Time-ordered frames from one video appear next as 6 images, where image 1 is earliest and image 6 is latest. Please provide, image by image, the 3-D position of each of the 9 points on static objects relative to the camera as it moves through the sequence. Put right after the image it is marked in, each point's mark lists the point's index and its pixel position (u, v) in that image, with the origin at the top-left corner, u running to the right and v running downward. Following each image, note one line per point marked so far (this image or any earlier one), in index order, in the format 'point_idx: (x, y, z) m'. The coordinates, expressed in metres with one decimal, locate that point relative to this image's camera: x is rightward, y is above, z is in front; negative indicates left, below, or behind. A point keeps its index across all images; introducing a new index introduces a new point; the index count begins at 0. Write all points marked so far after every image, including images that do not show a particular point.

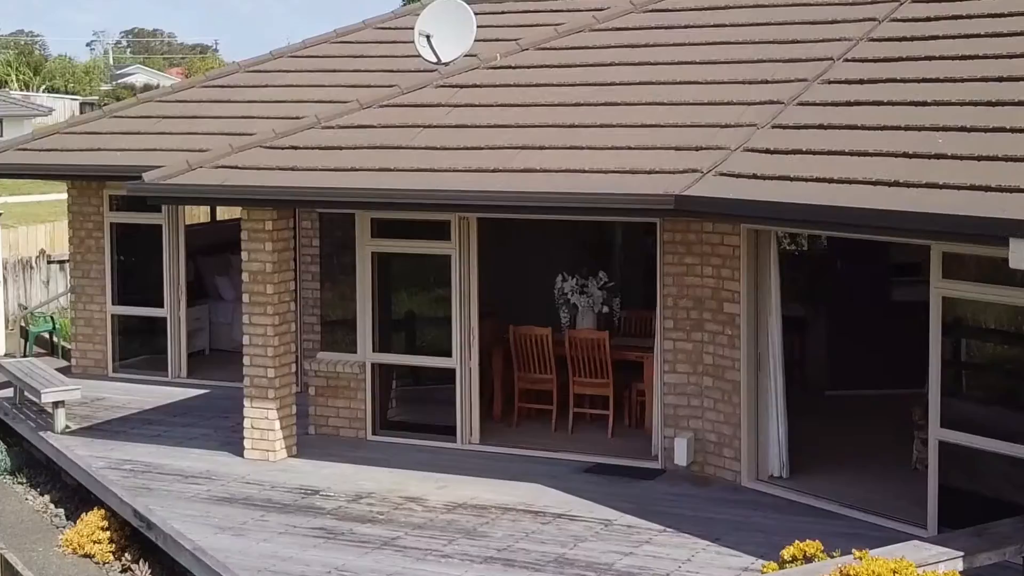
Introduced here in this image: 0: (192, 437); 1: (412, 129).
0: (-3.7, -1.7, +10.0) m
1: (-1.0, +1.7, +9.3) m
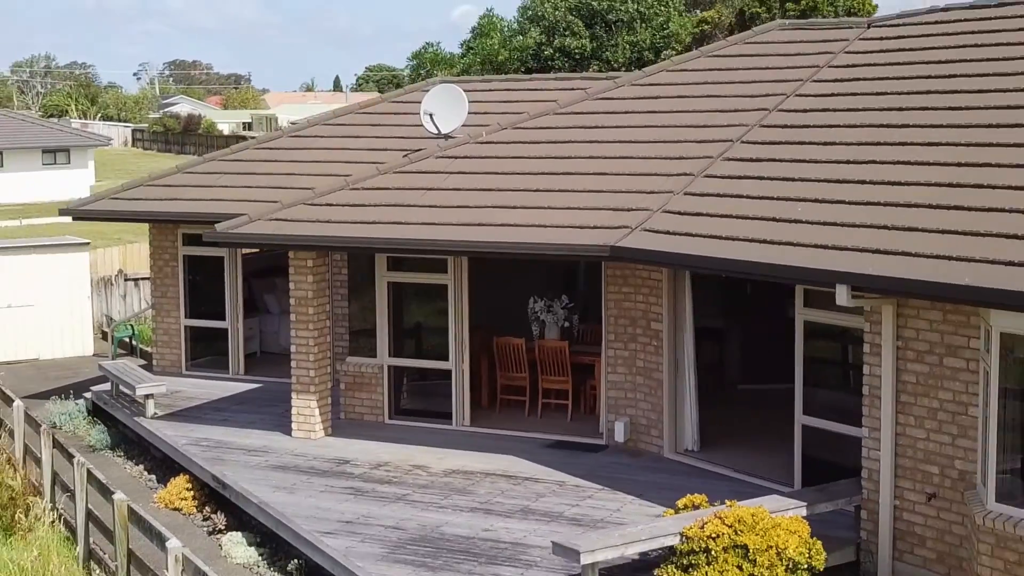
0: (-3.9, -2.0, +13.0) m
1: (-1.3, +1.4, +12.2) m
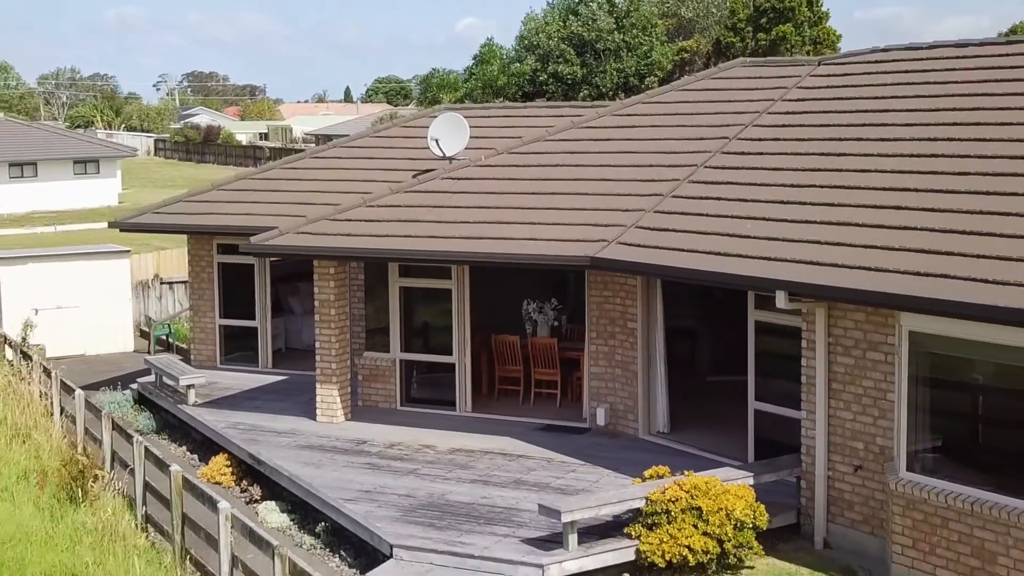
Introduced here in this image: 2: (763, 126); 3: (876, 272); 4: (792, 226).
0: (-4.0, -2.0, +14.8) m
1: (-1.4, +1.3, +14.0) m
2: (+4.4, +2.8, +15.1) m
3: (+4.6, +0.2, +10.7) m
4: (+4.0, +1.0, +12.3) m
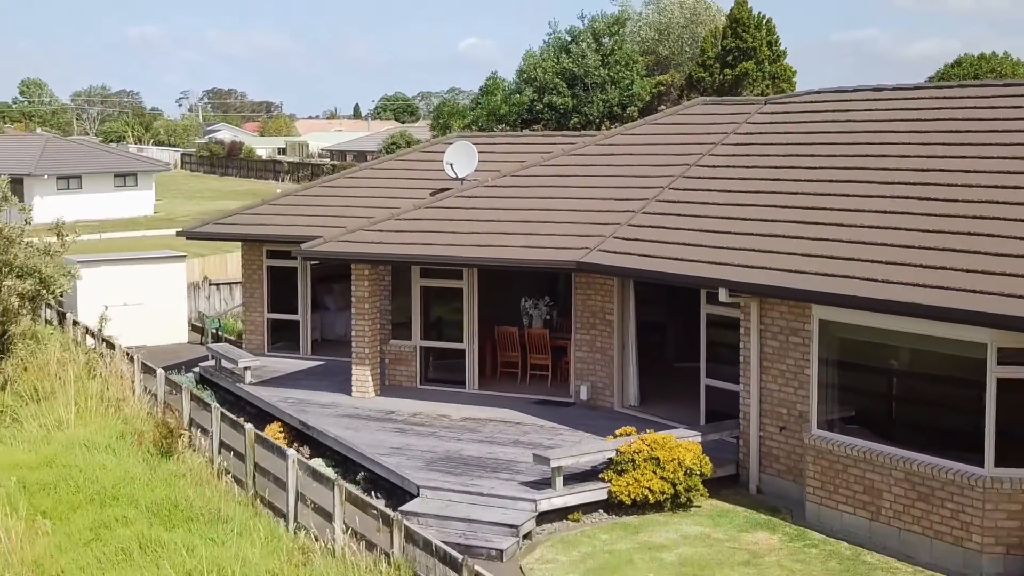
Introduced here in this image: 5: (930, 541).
0: (-4.0, -2.0, +18.0) m
1: (-1.4, +1.3, +17.2) m
2: (+4.4, +2.8, +18.2) m
3: (+4.6, +0.2, +13.8) m
4: (+4.0, +1.0, +15.4) m
5: (+6.3, -3.8, +12.8) m
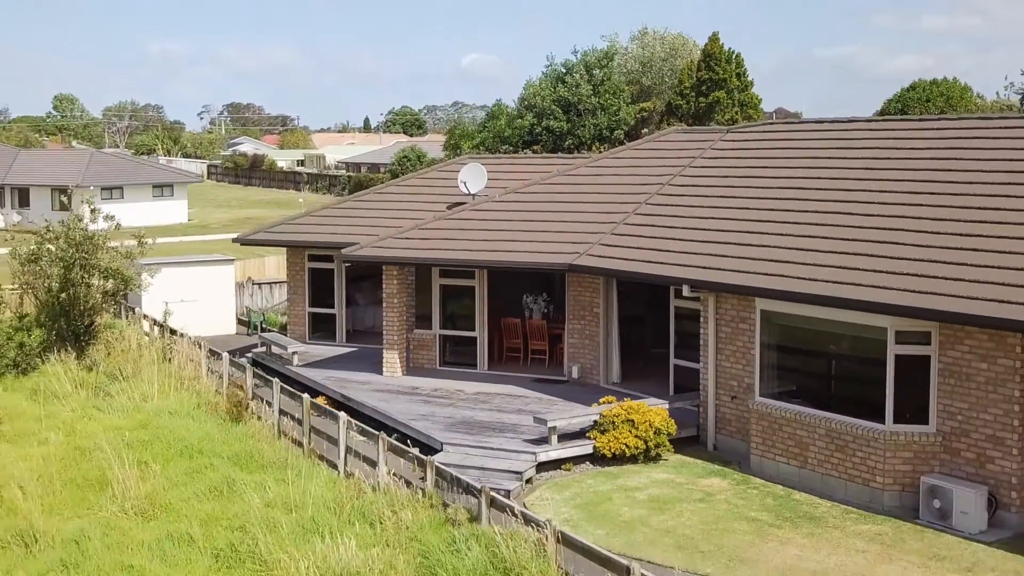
0: (-3.9, -2.0, +21.5) m
1: (-1.3, +1.4, +20.7) m
2: (+4.5, +2.8, +21.8) m
3: (+4.7, +0.3, +17.4) m
4: (+4.1, +1.0, +19.0) m
5: (+6.4, -3.7, +16.3) m
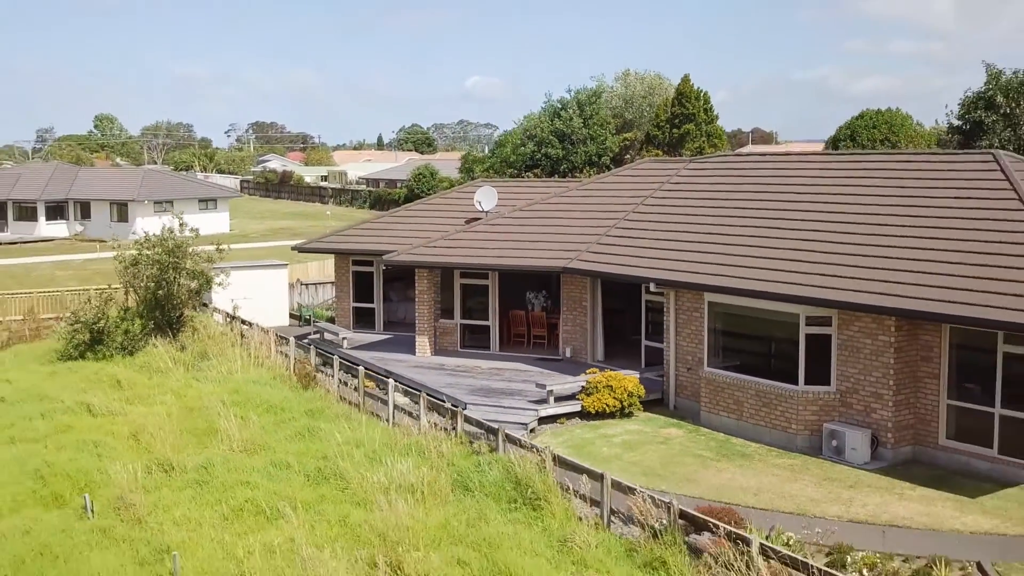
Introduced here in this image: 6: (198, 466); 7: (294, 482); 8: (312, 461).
0: (-3.7, -1.9, +26.9) m
1: (-1.1, +1.4, +26.2) m
2: (+4.7, +2.9, +27.3) m
3: (+4.9, +0.4, +22.8) m
4: (+4.3, +1.1, +24.4) m
5: (+6.6, -3.6, +21.8) m
6: (-7.4, -4.2, +20.0) m
7: (-4.9, -4.3, +19.1) m
8: (-4.7, -4.1, +20.0) m
